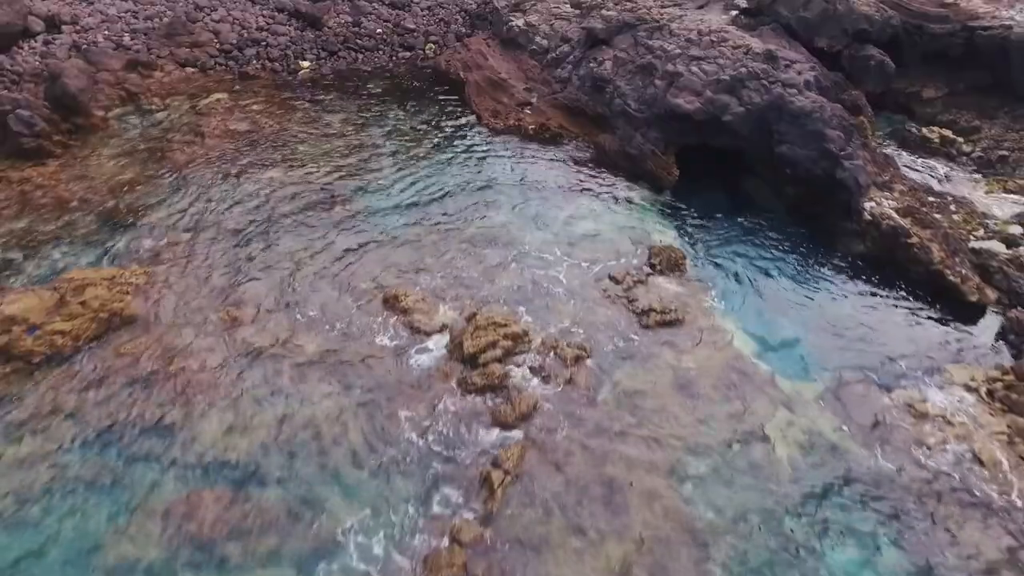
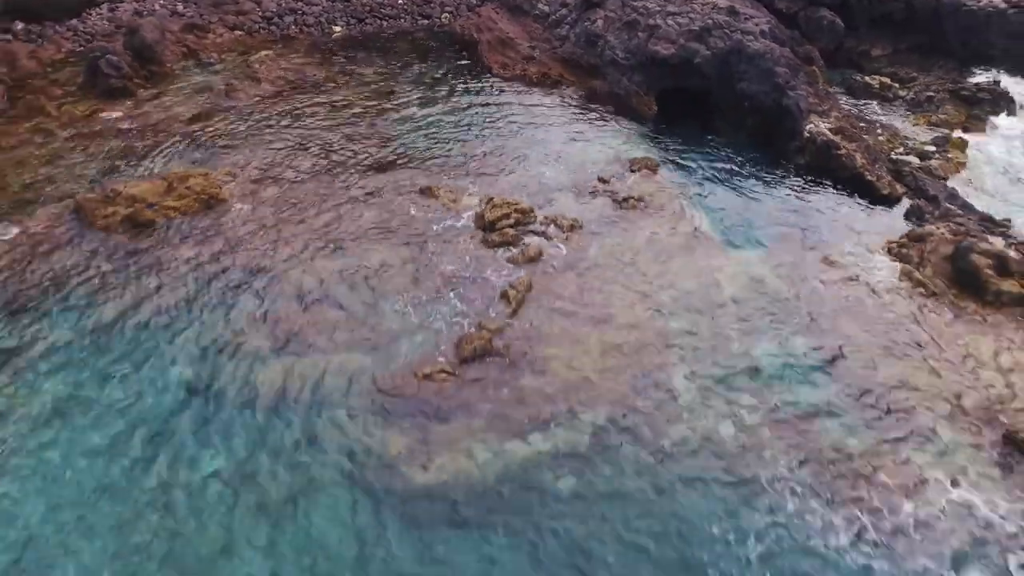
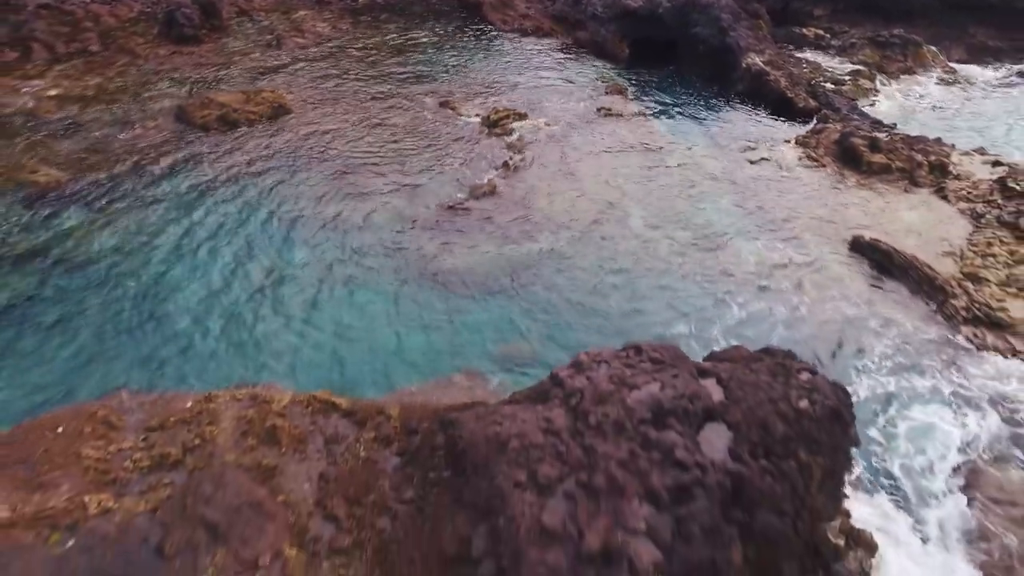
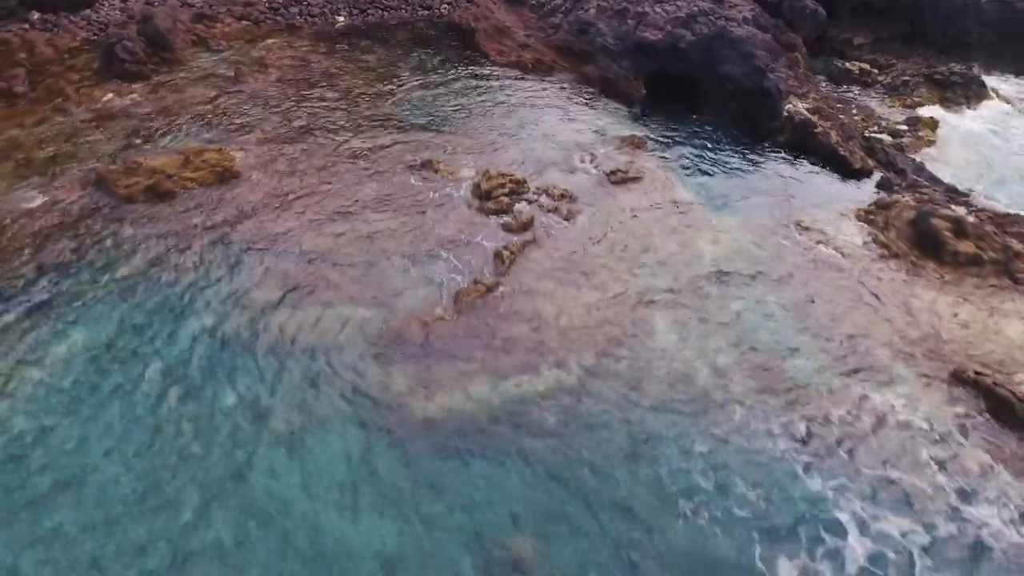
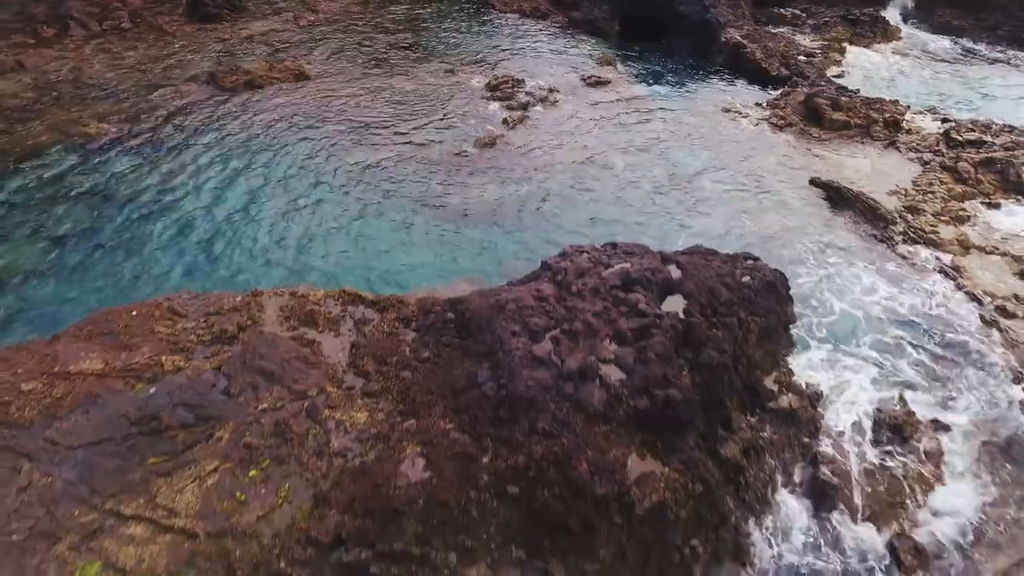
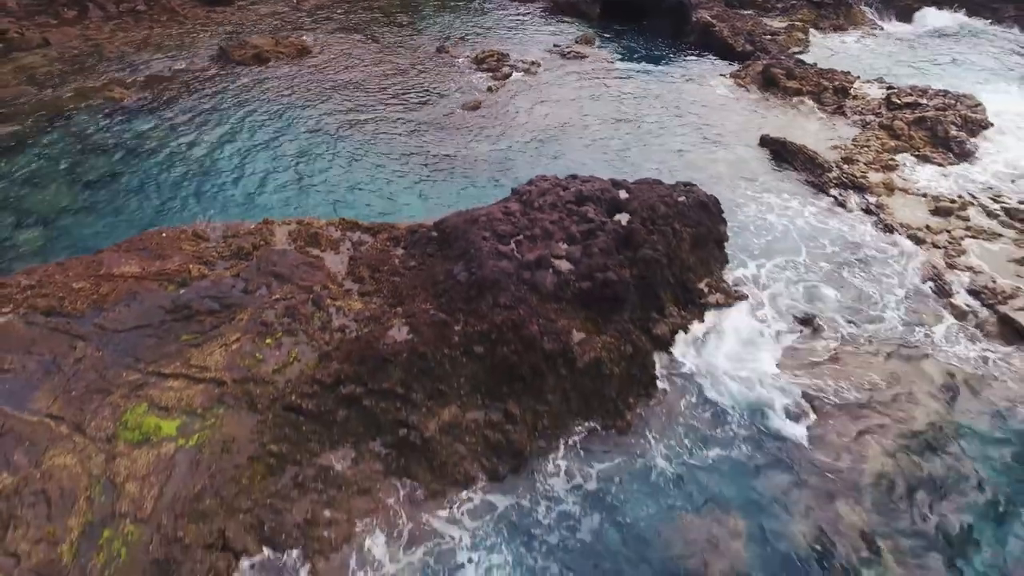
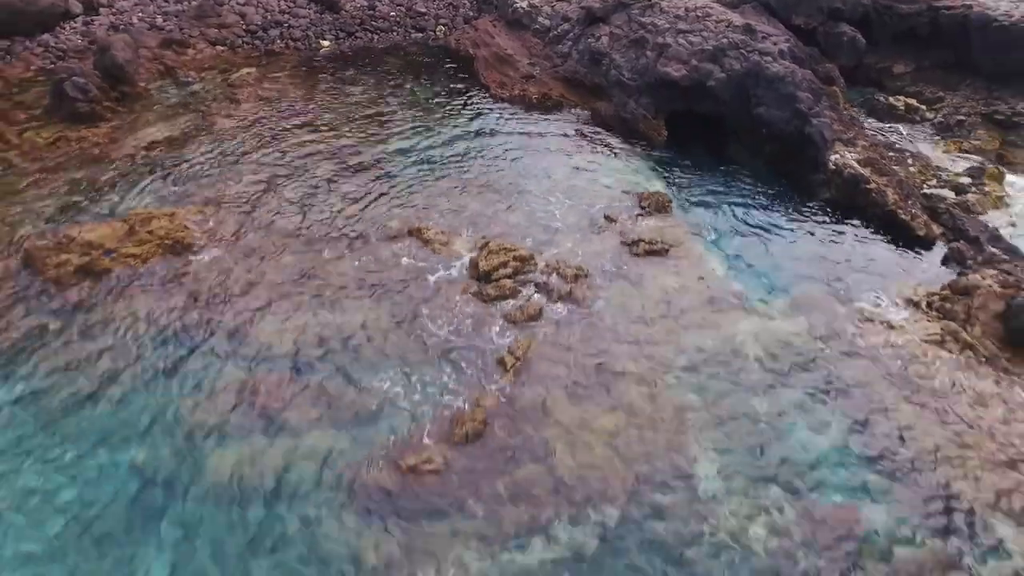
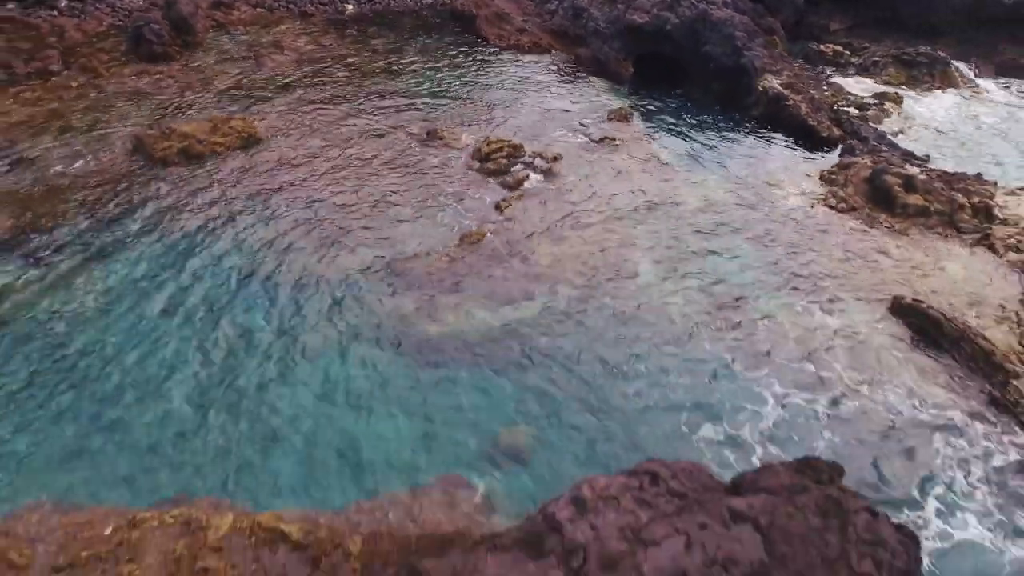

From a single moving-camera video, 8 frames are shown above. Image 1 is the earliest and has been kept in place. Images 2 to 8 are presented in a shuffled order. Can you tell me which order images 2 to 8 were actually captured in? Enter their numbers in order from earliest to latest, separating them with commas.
7, 2, 4, 8, 3, 5, 6
